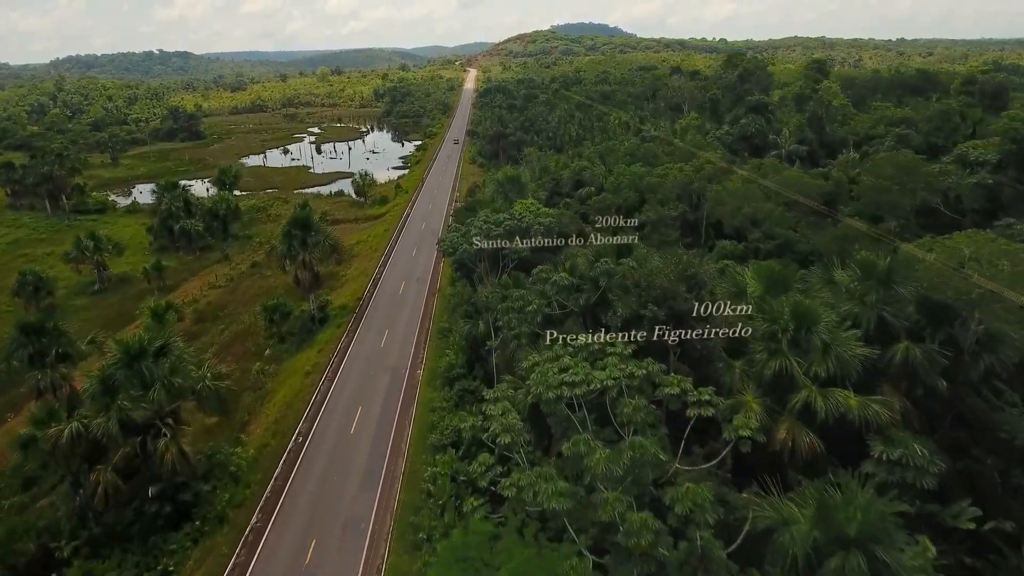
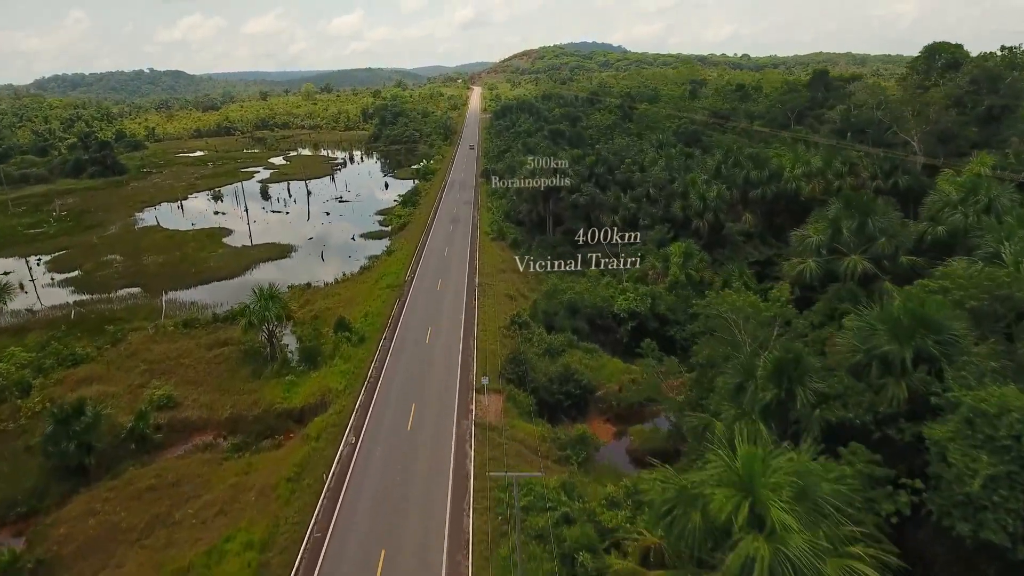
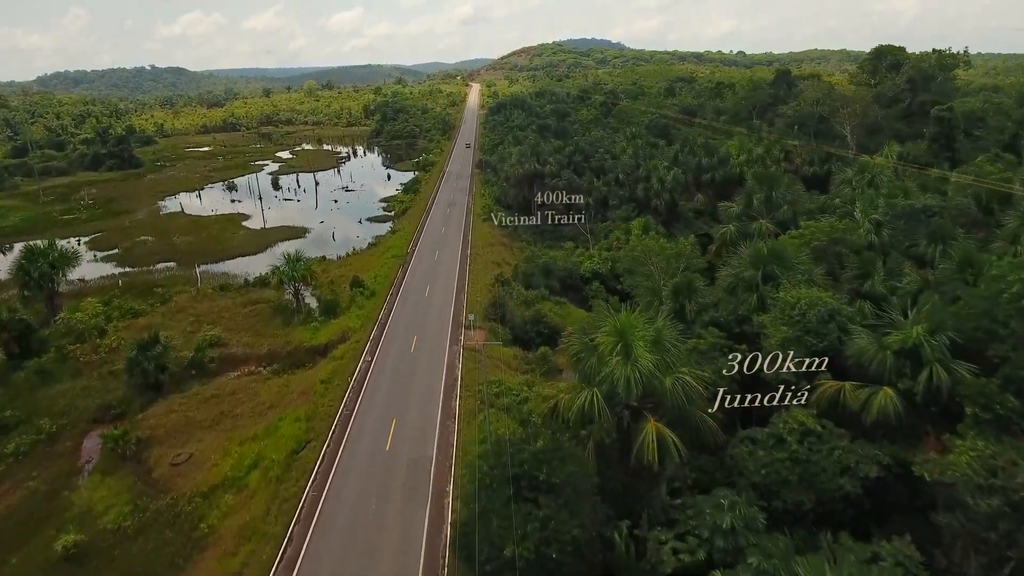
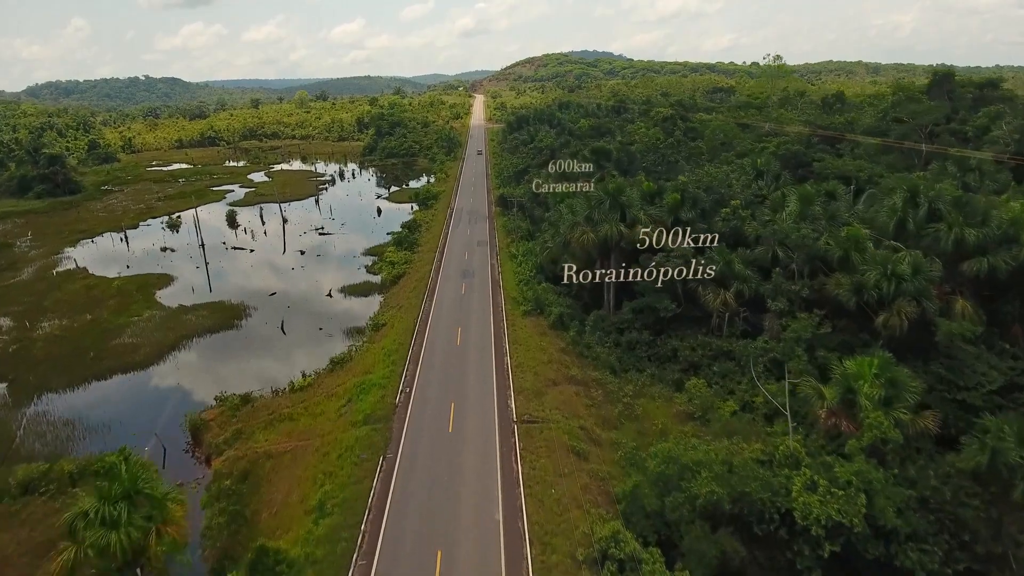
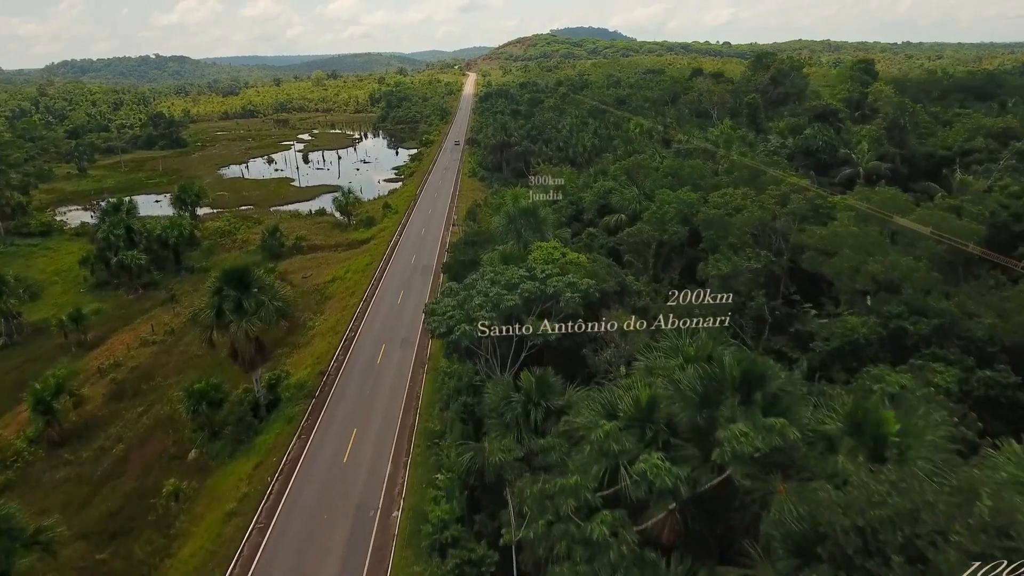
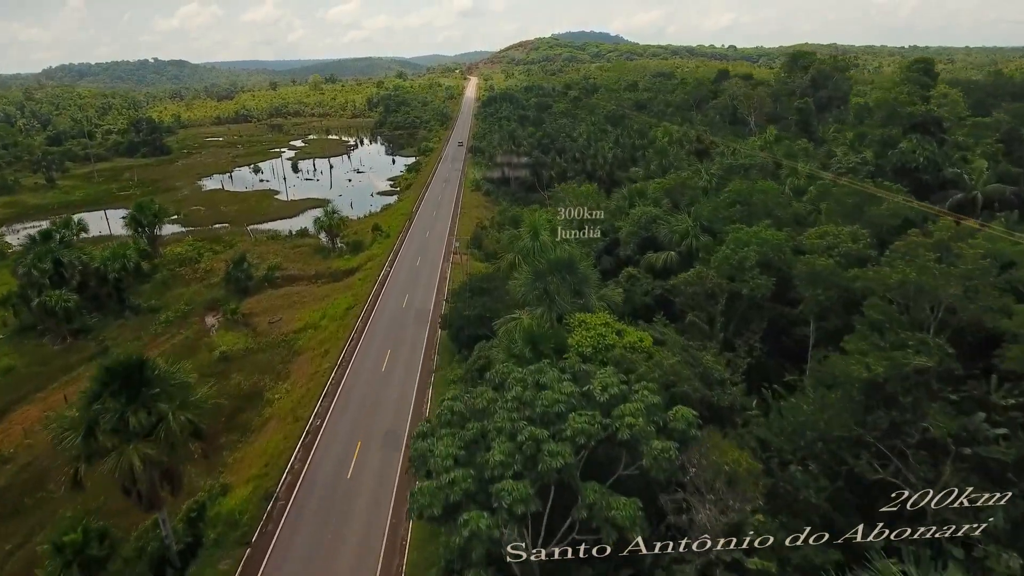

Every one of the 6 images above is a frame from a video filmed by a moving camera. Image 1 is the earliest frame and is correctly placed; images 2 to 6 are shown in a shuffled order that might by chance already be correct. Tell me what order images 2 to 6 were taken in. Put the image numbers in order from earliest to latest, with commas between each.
5, 6, 3, 2, 4
